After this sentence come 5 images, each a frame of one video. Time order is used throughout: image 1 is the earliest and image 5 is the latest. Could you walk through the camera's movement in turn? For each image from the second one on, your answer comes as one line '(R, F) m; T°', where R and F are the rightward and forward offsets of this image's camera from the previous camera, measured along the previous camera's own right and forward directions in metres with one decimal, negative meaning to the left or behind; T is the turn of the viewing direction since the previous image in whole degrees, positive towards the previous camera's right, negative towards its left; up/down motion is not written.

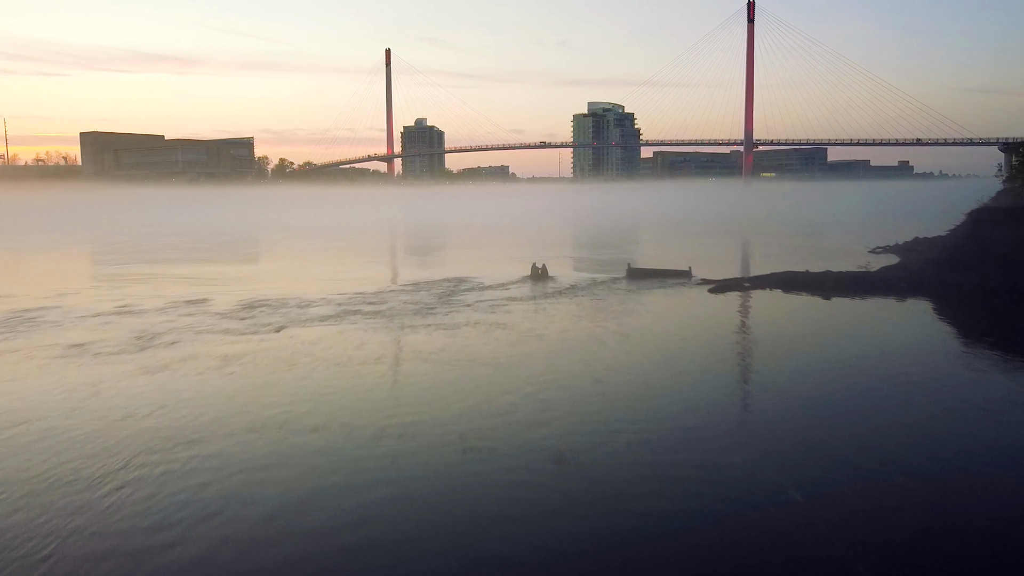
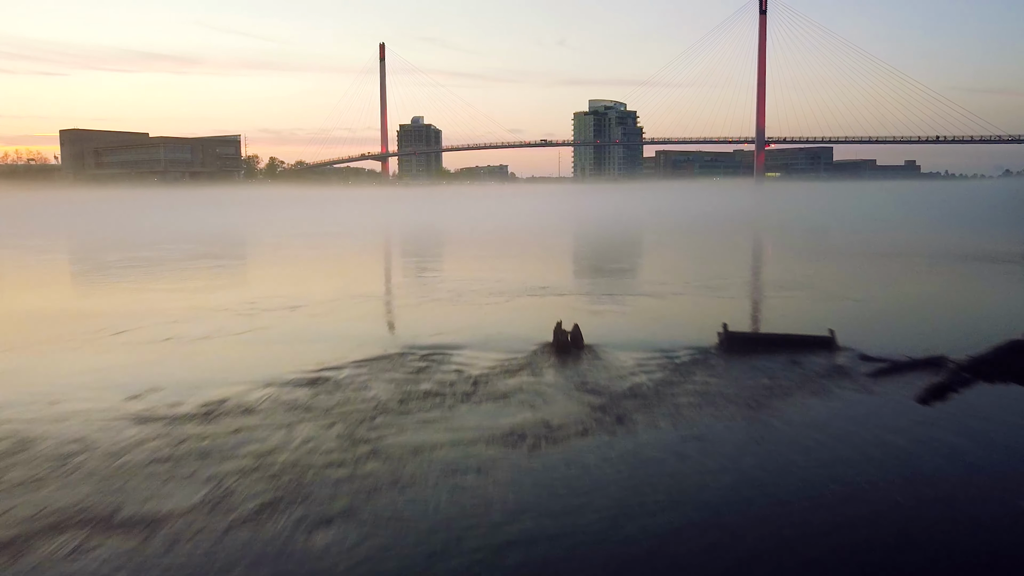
(0.0, +2.8) m; 0°
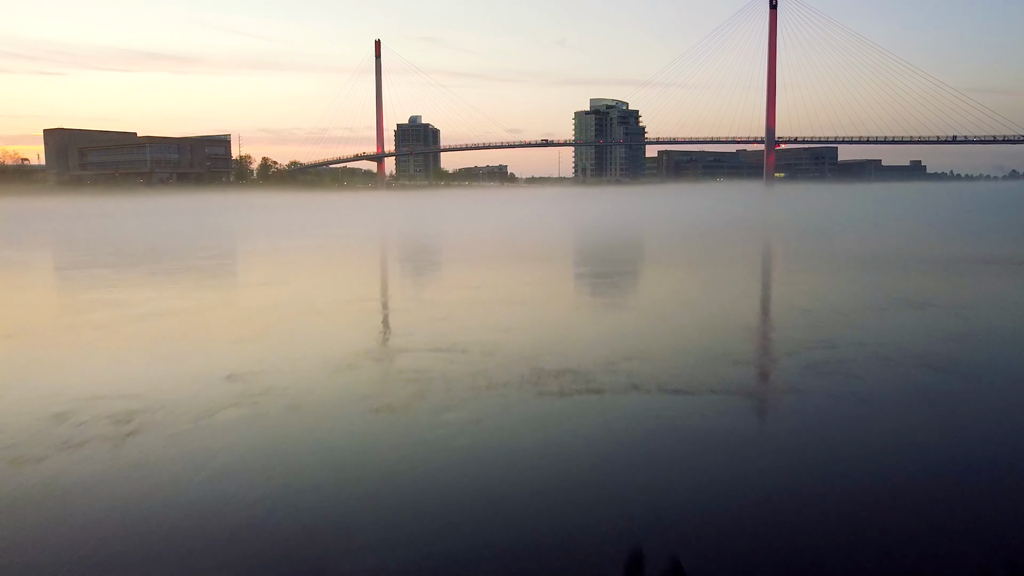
(0.0, +2.0) m; 0°
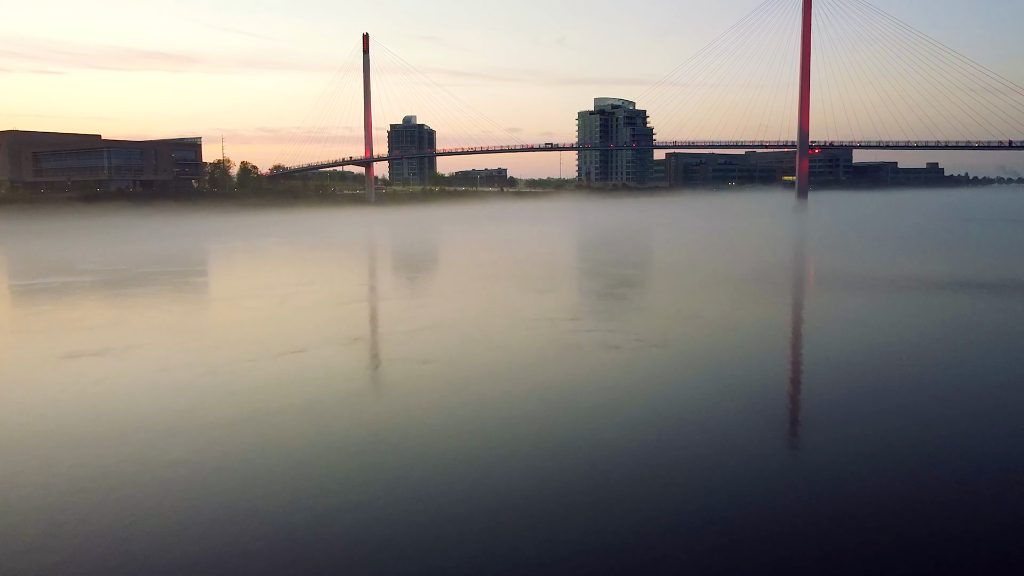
(-0.2, +5.4) m; 0°
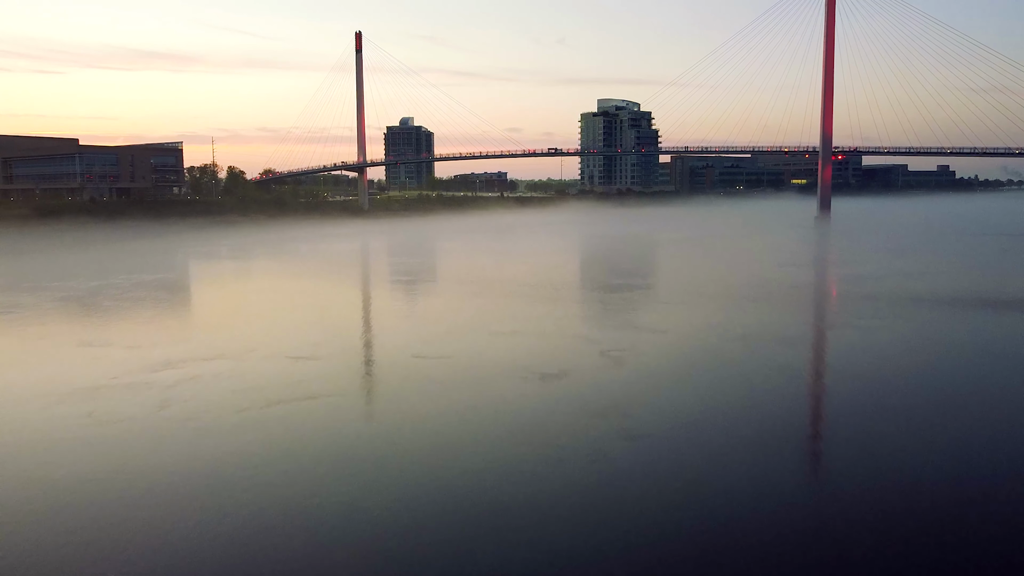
(0.0, +3.0) m; 0°
